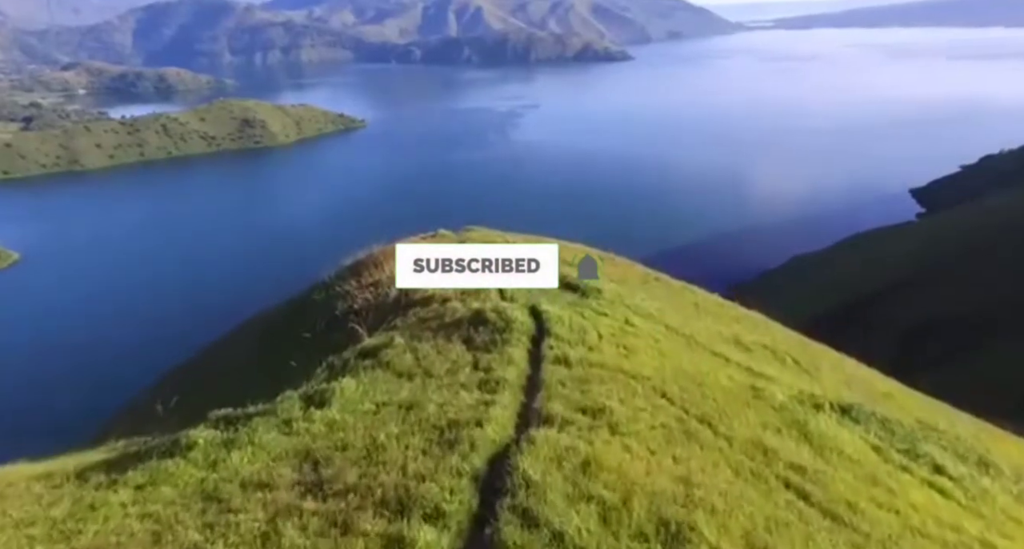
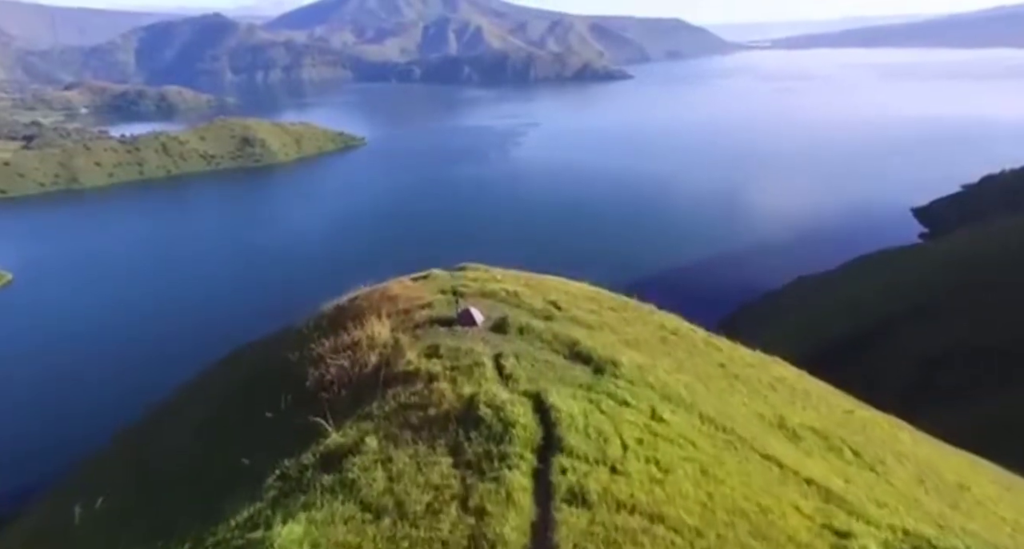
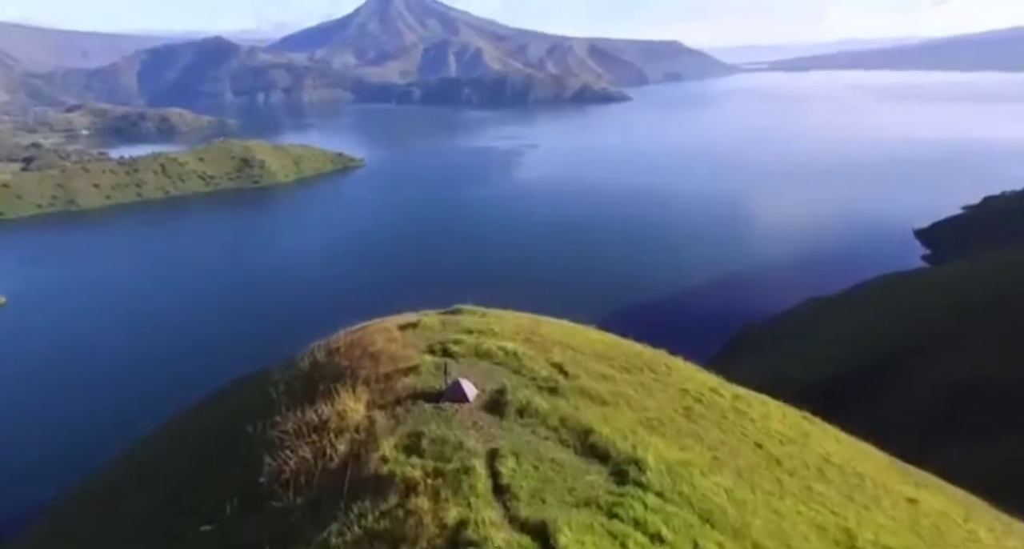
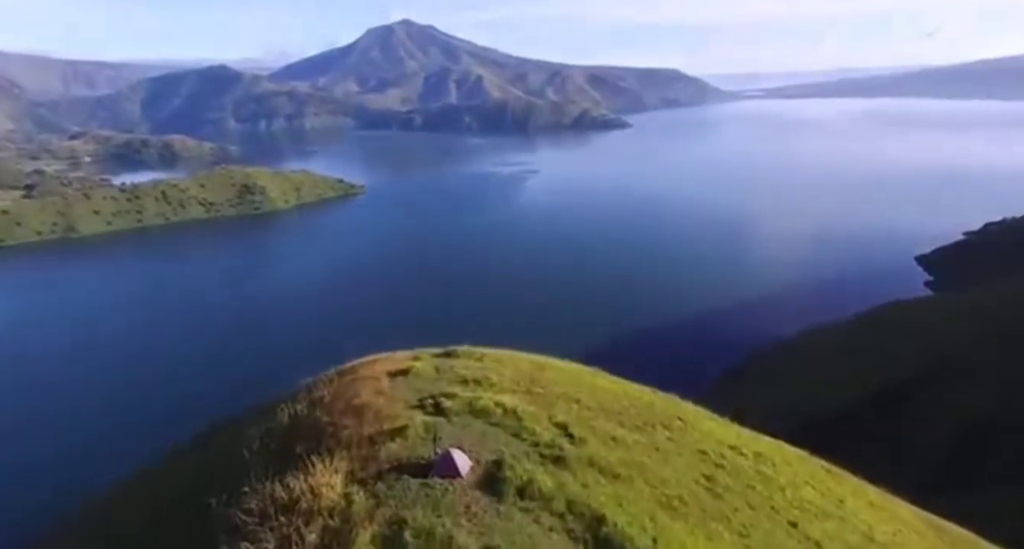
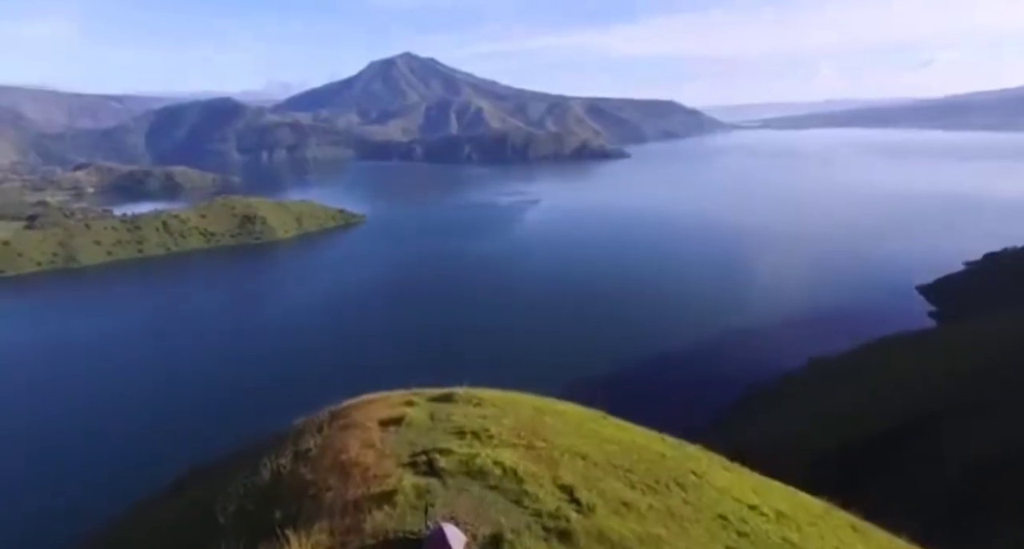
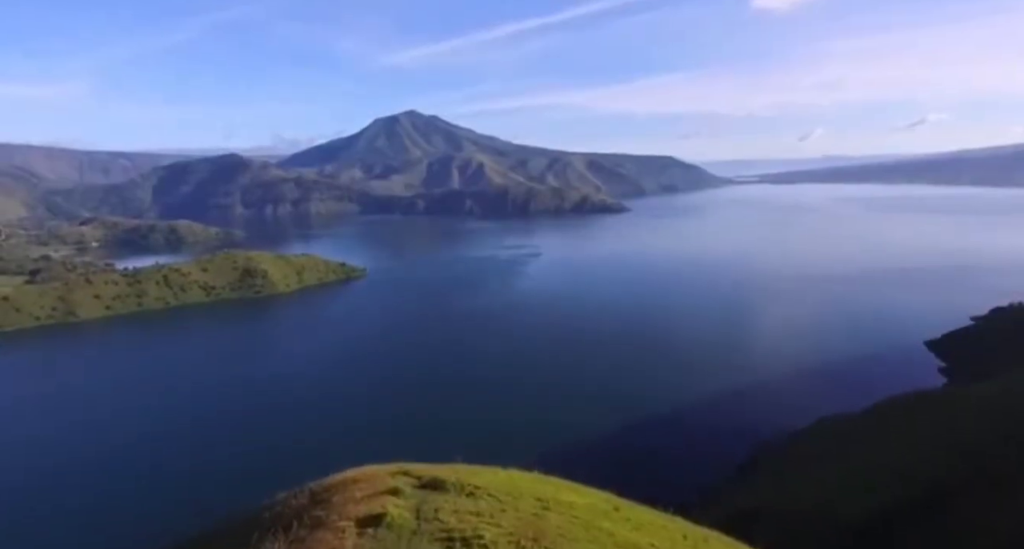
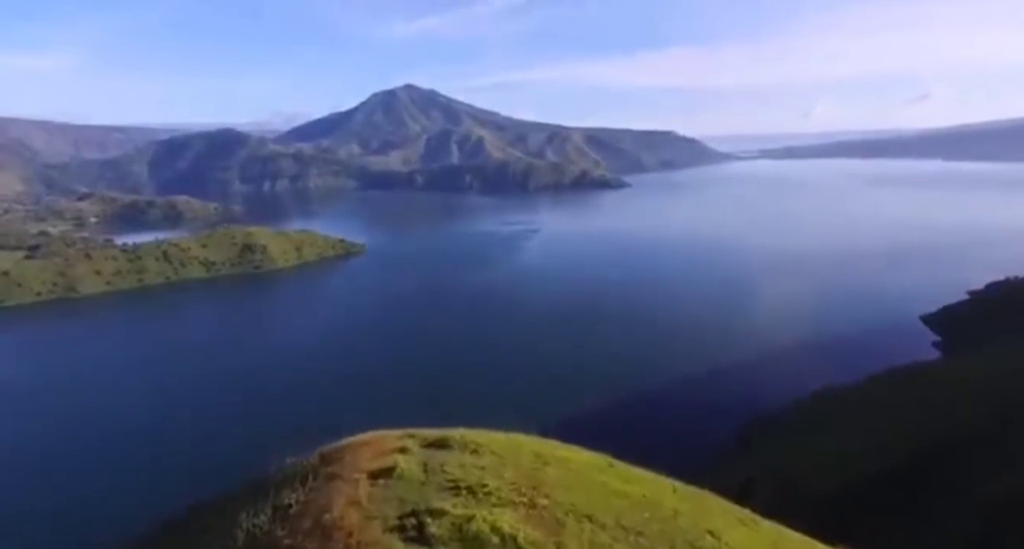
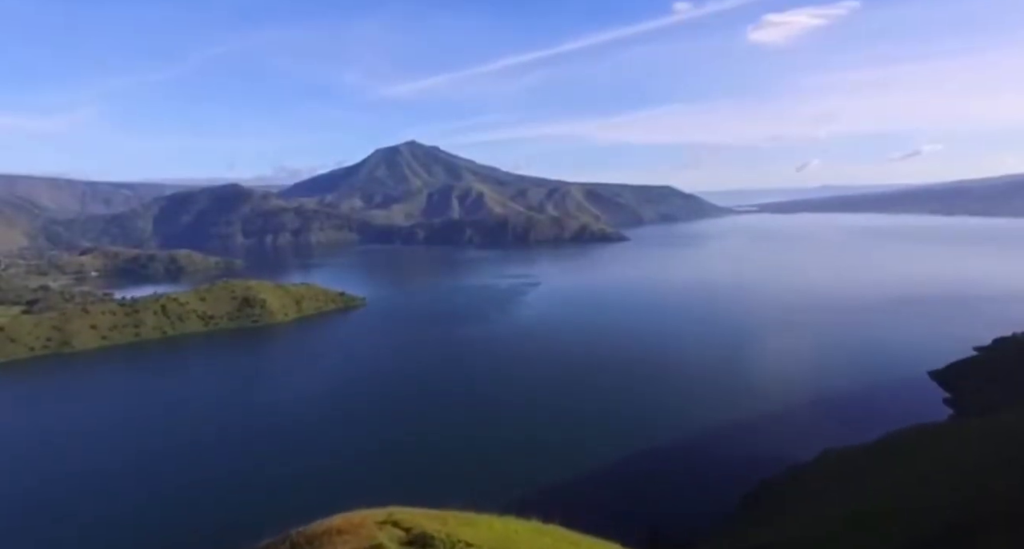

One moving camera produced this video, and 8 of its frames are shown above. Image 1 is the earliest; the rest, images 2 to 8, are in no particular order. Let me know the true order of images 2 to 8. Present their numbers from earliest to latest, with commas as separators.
2, 3, 4, 5, 7, 6, 8
